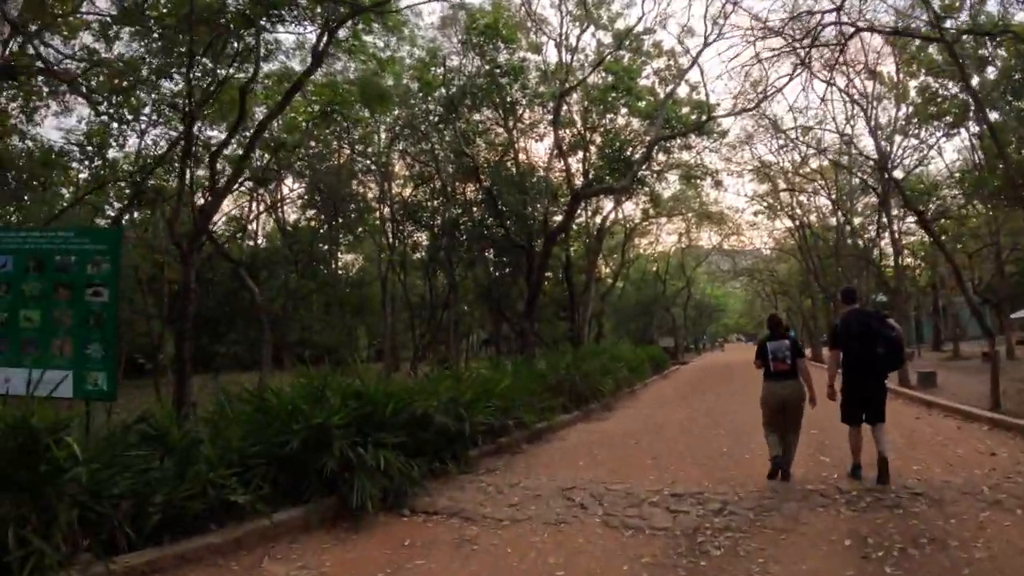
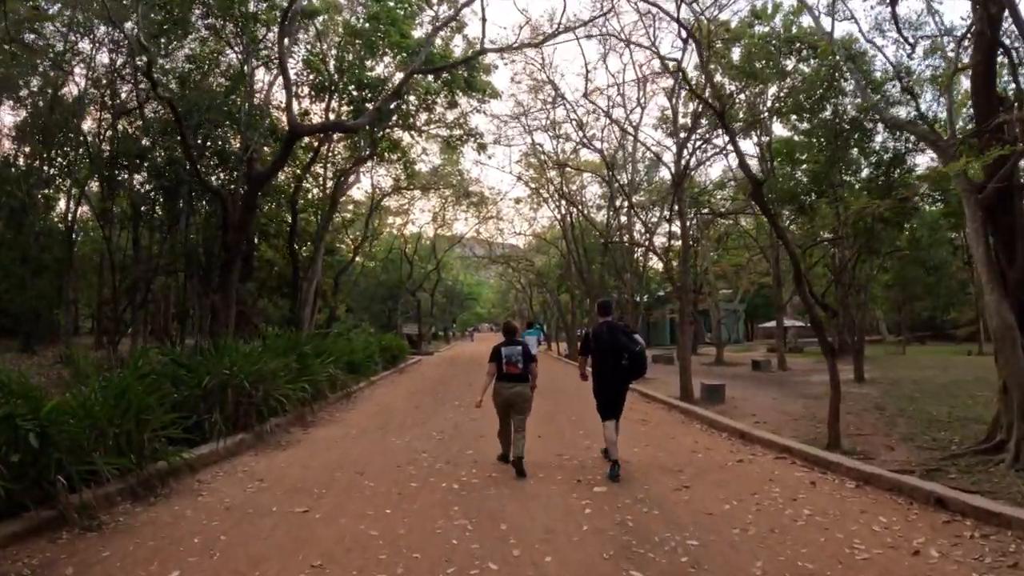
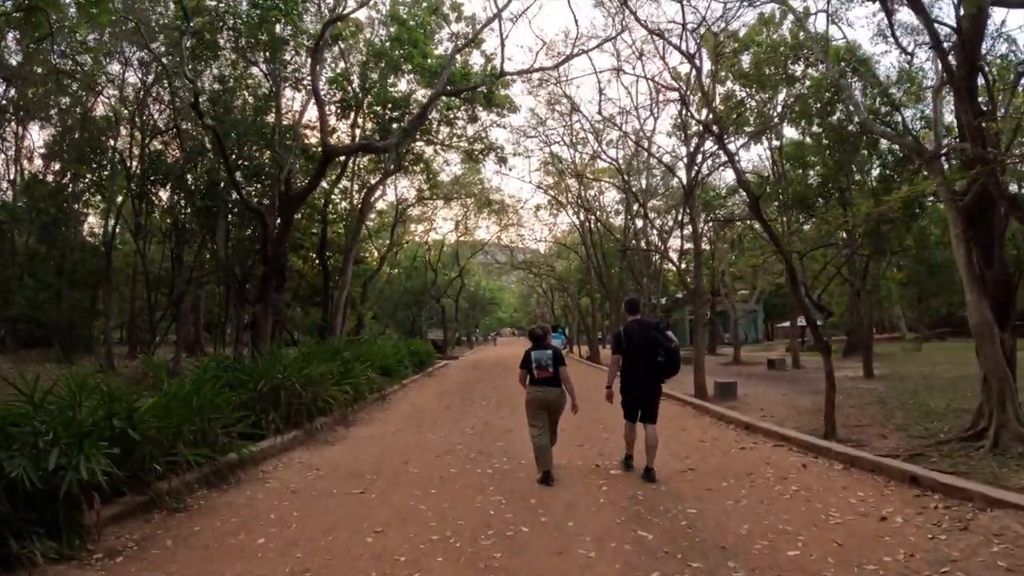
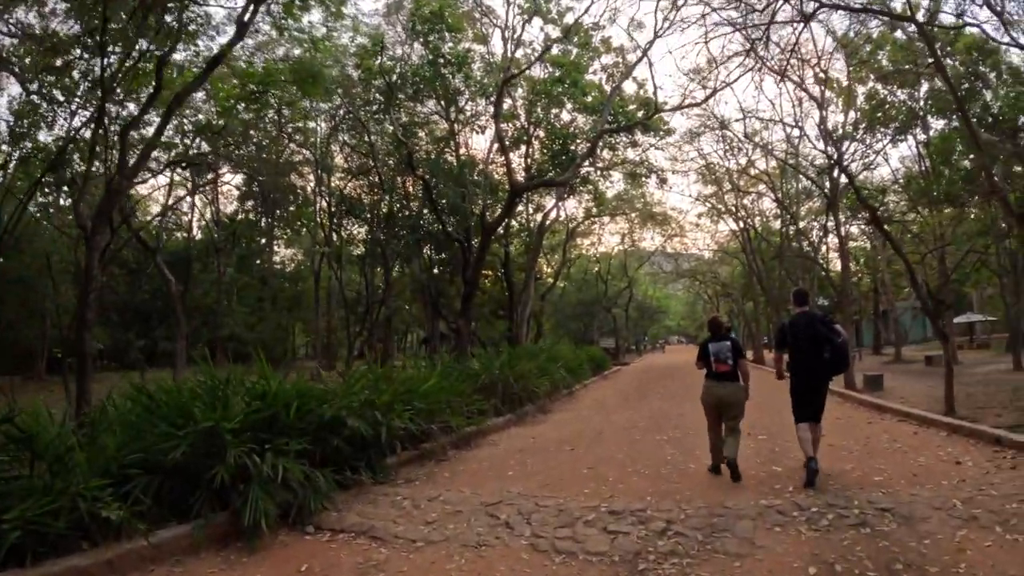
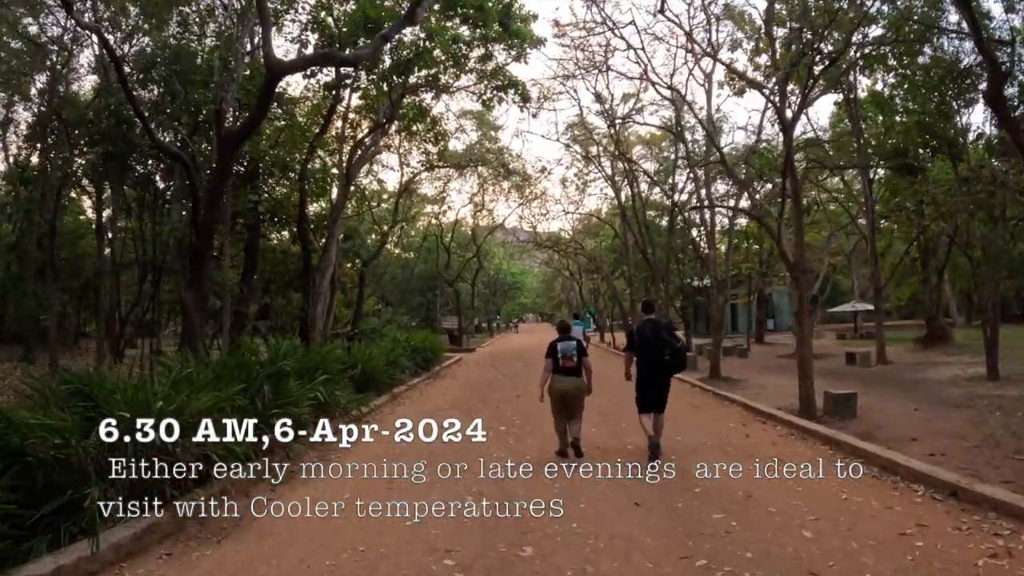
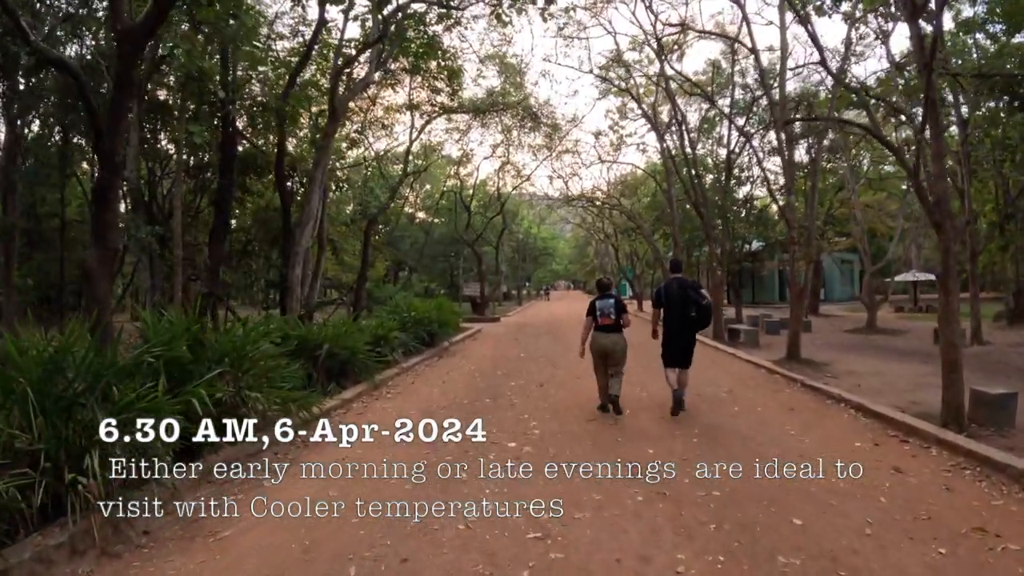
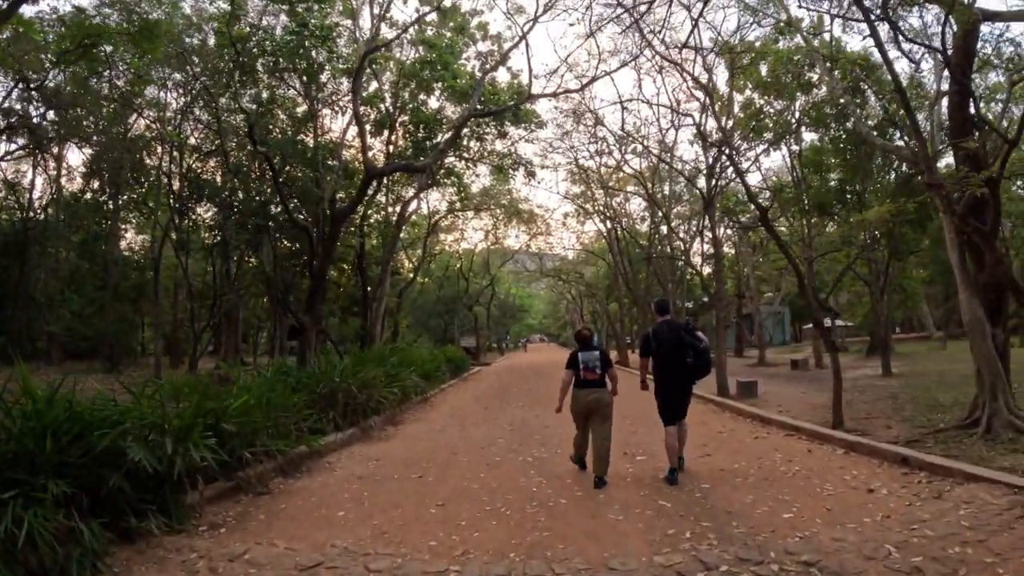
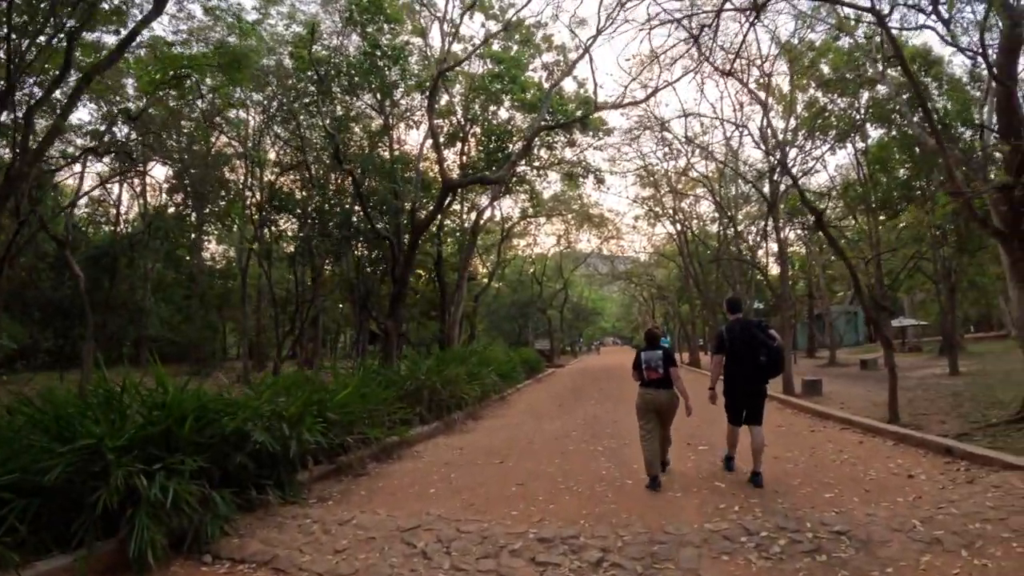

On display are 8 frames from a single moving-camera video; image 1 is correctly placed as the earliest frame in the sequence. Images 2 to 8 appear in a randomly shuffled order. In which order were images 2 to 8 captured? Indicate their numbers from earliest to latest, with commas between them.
4, 8, 7, 3, 2, 5, 6
